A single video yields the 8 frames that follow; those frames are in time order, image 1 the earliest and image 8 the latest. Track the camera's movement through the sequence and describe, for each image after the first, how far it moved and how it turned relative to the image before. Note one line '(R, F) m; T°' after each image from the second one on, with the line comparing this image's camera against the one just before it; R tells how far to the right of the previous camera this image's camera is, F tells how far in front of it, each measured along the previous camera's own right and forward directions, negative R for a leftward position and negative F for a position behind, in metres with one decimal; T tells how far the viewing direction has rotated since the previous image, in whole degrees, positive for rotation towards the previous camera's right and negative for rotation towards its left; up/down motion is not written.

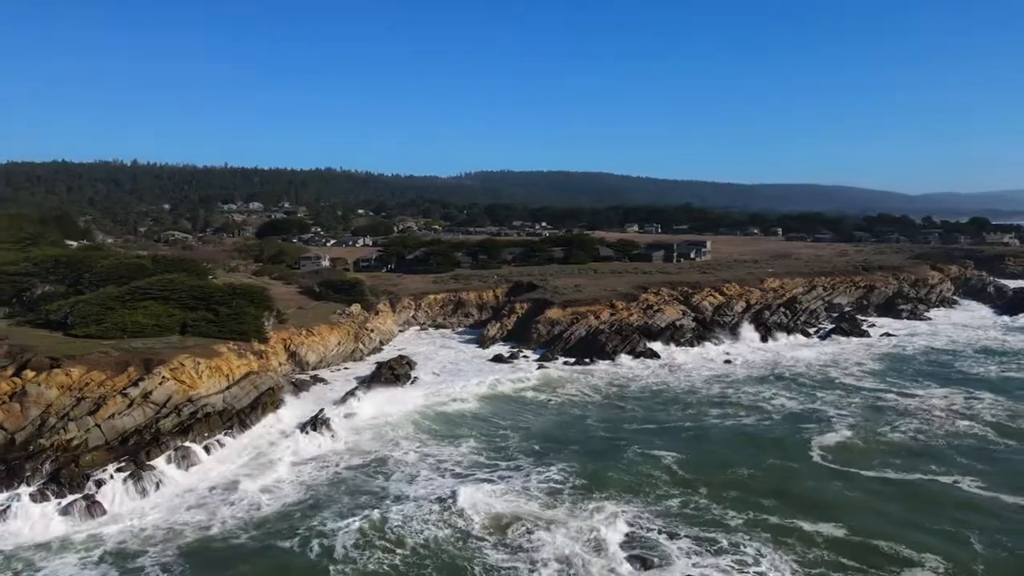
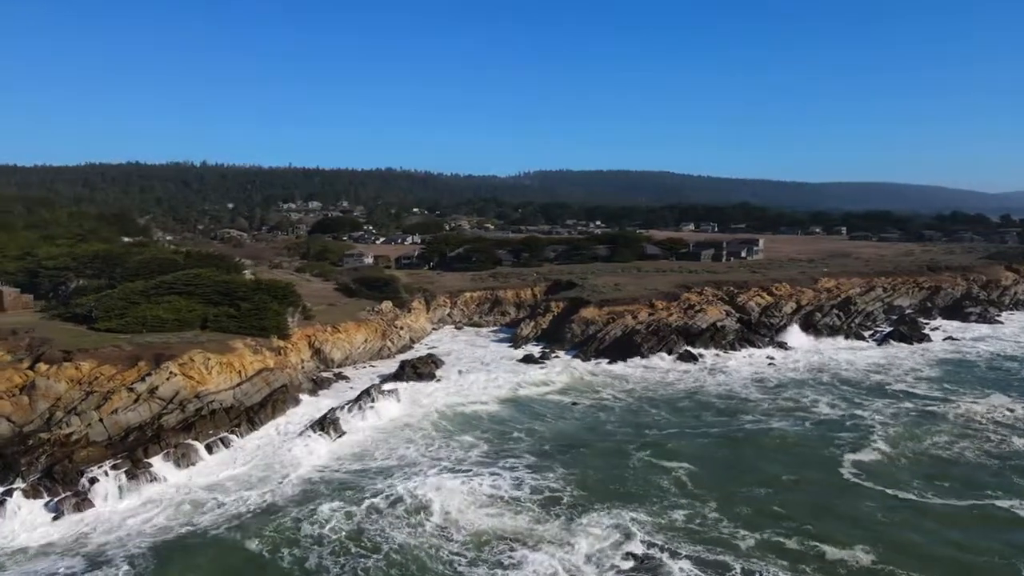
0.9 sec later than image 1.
(+1.3, +1.2) m; -5°
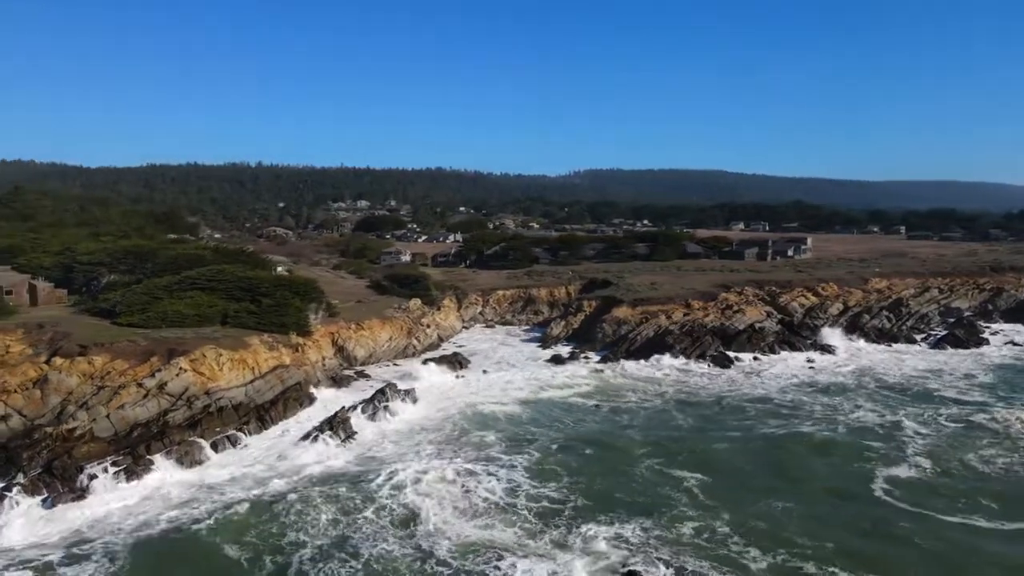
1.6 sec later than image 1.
(+1.0, +0.9) m; -4°
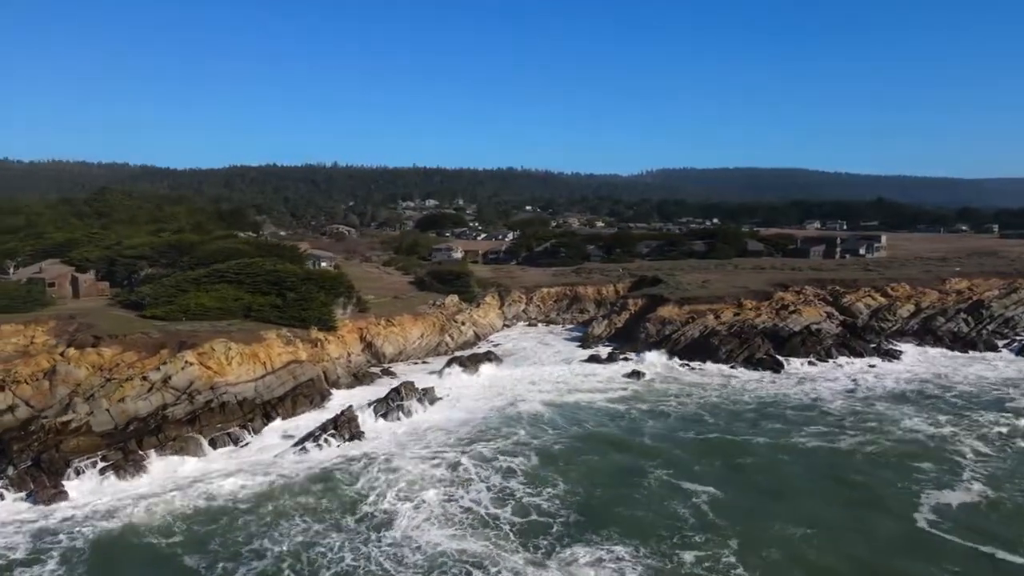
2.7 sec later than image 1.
(+1.5, +1.5) m; -6°
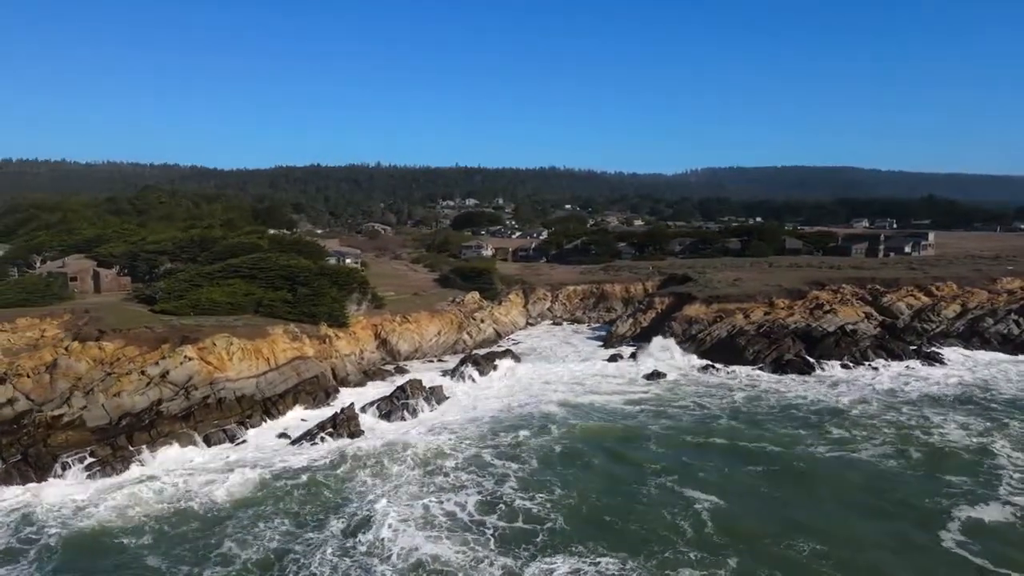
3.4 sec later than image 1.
(+1.0, +0.9) m; -3°
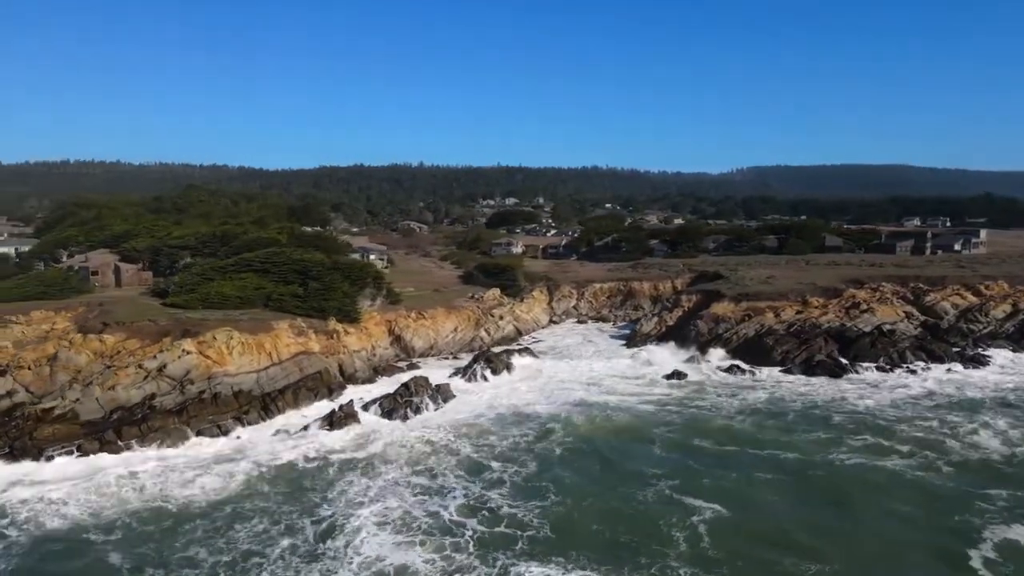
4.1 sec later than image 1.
(+1.0, +0.9) m; -3°
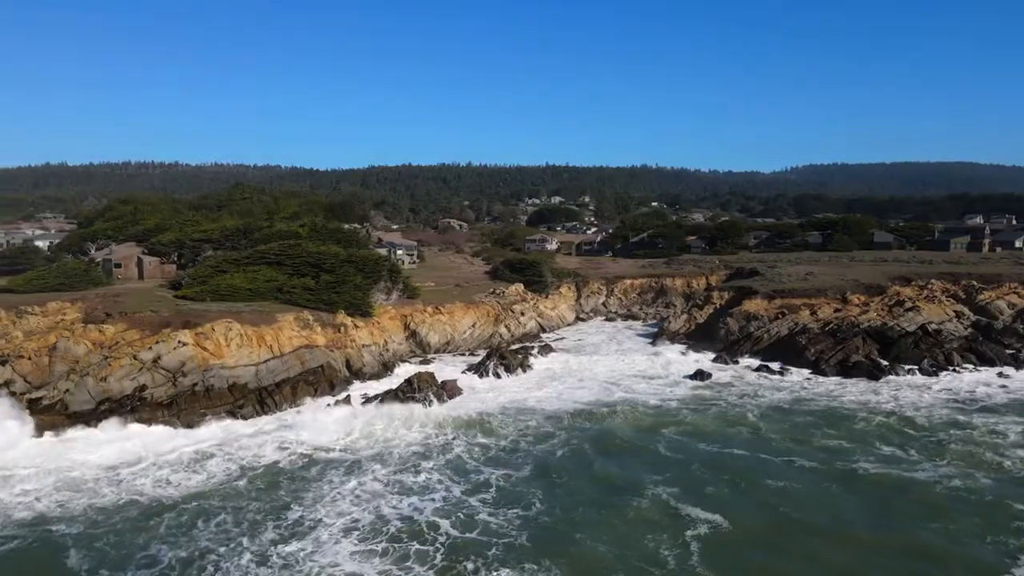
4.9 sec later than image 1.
(+1.1, +1.1) m; -4°
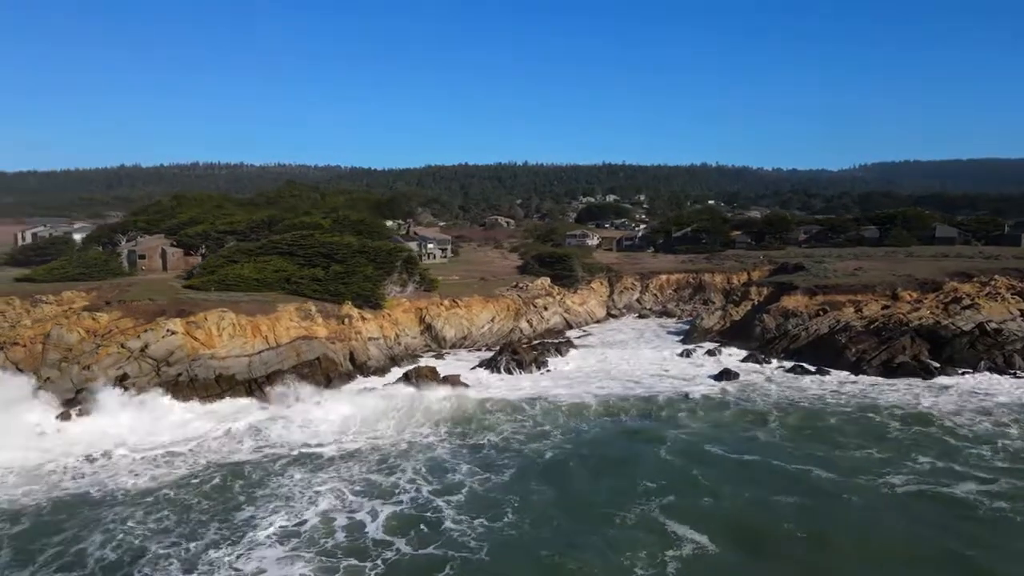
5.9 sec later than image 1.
(+1.4, +1.4) m; -4°
